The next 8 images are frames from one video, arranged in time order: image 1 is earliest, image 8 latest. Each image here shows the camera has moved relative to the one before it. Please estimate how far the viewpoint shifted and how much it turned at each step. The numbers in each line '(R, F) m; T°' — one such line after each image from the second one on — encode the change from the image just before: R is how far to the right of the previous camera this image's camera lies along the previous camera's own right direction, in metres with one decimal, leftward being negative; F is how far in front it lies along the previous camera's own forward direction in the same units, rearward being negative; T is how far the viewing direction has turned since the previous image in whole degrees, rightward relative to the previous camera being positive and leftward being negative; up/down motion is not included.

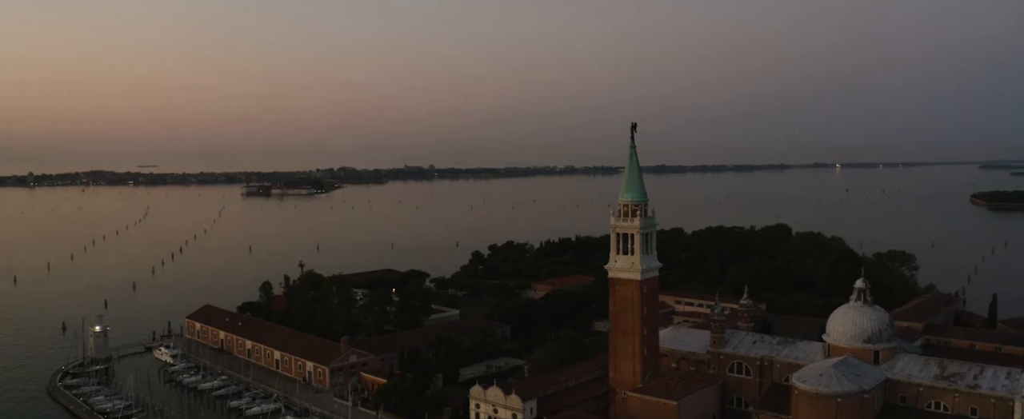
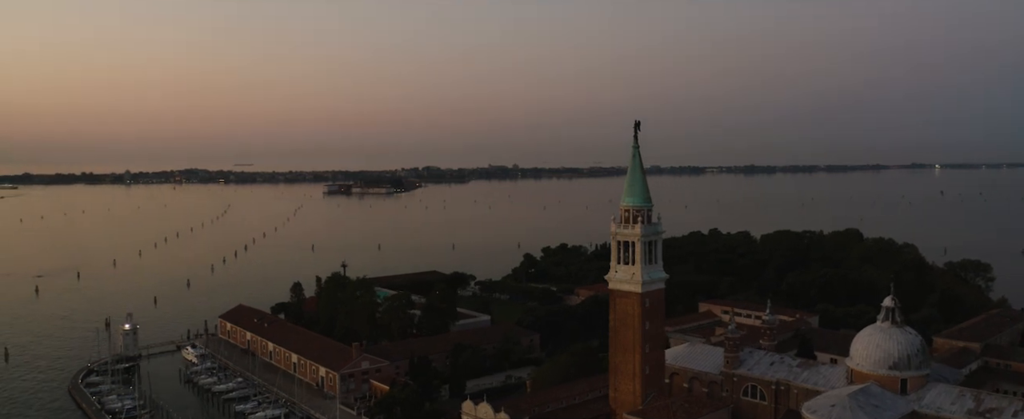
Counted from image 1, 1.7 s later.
(+1.8, +1.3) m; -6°
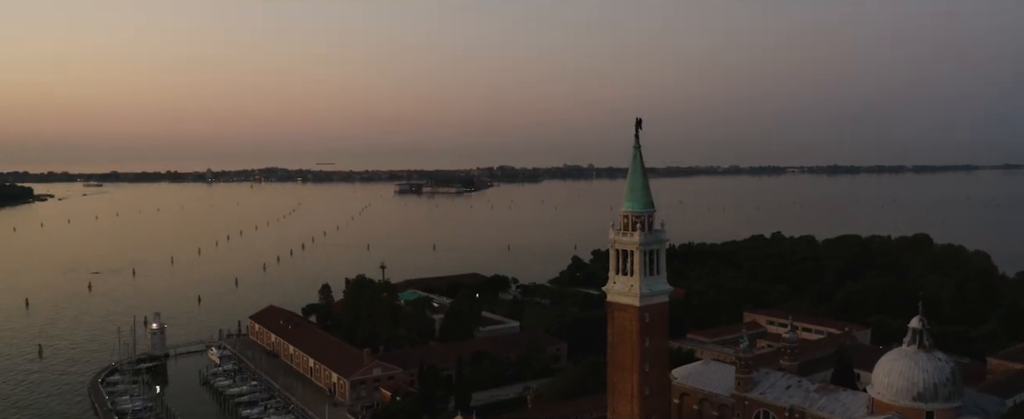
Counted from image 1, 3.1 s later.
(+1.5, +1.2) m; -5°
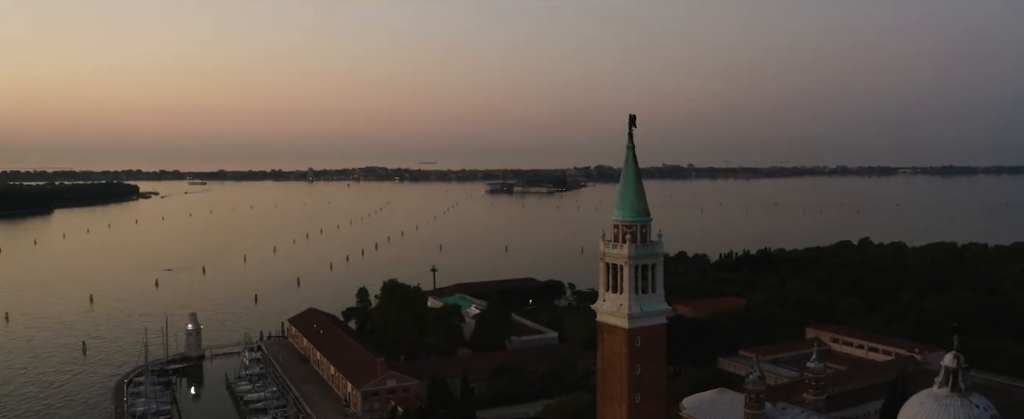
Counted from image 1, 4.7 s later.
(+1.9, +1.6) m; -7°
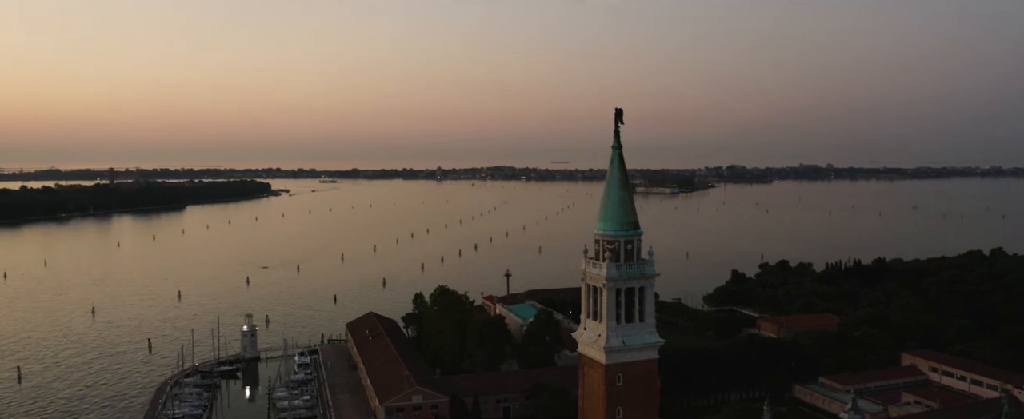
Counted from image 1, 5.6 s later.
(+2.2, +1.9) m; -9°
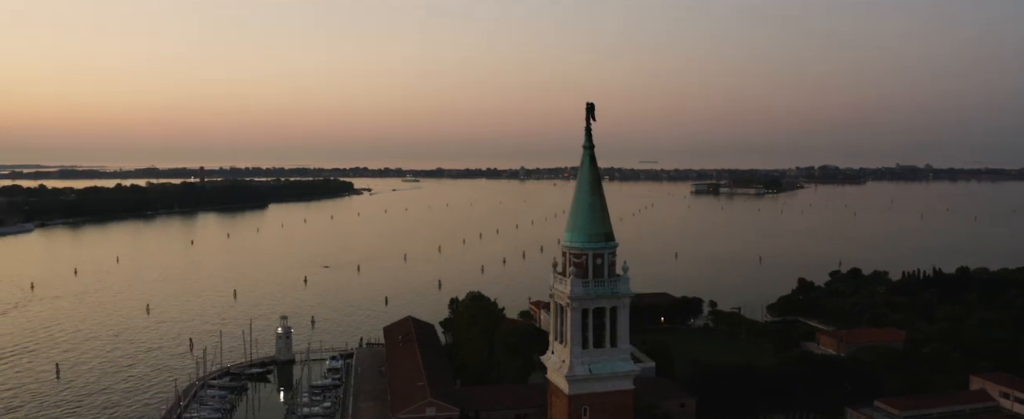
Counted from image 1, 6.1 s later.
(+1.5, +1.2) m; -6°
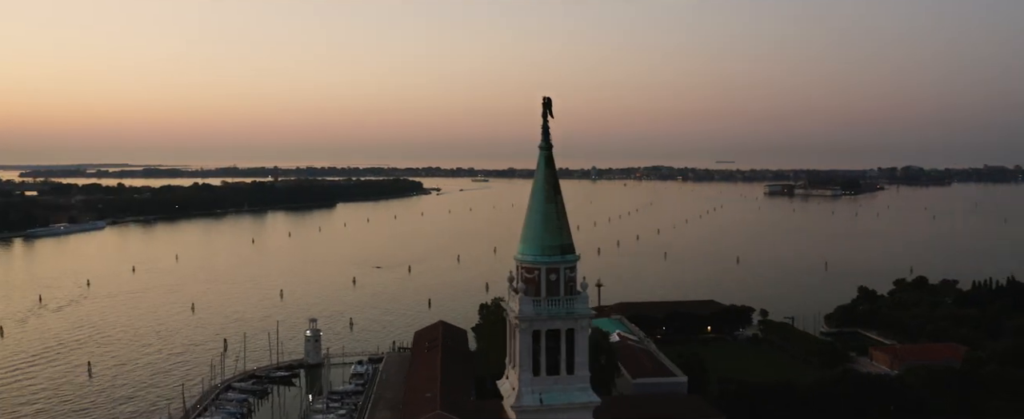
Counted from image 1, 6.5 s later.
(+1.4, +1.0) m; -5°
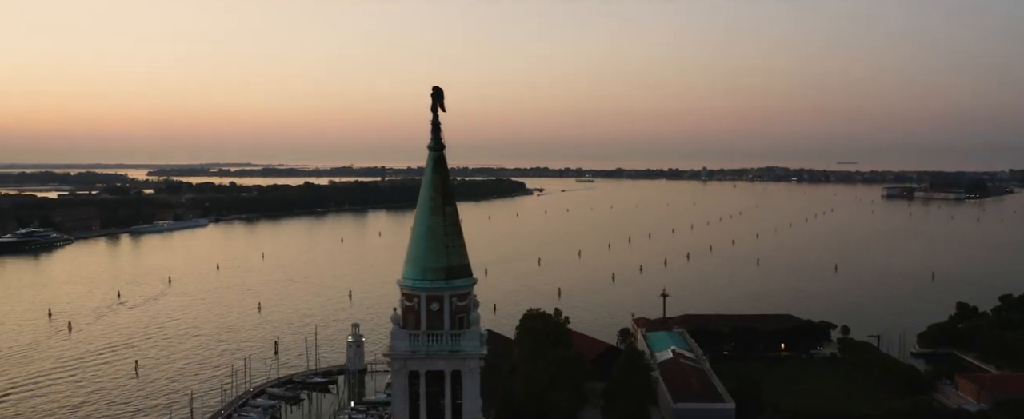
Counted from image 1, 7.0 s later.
(+2.1, +1.5) m; -8°
